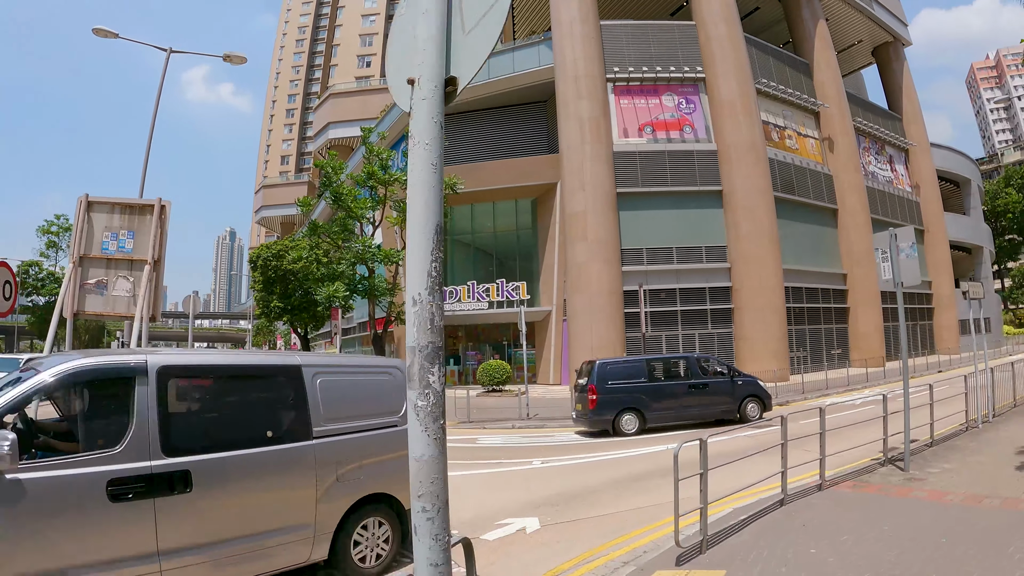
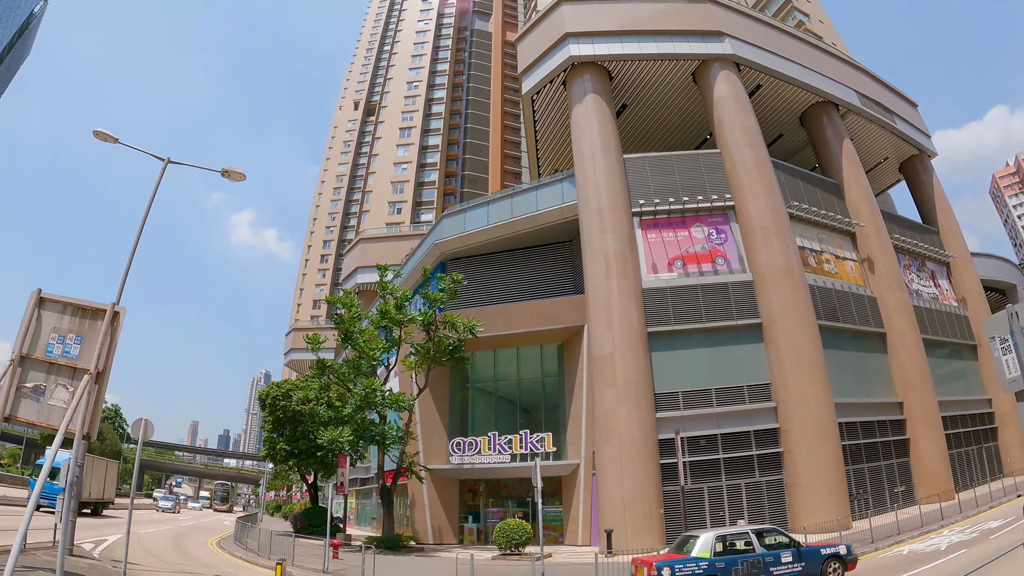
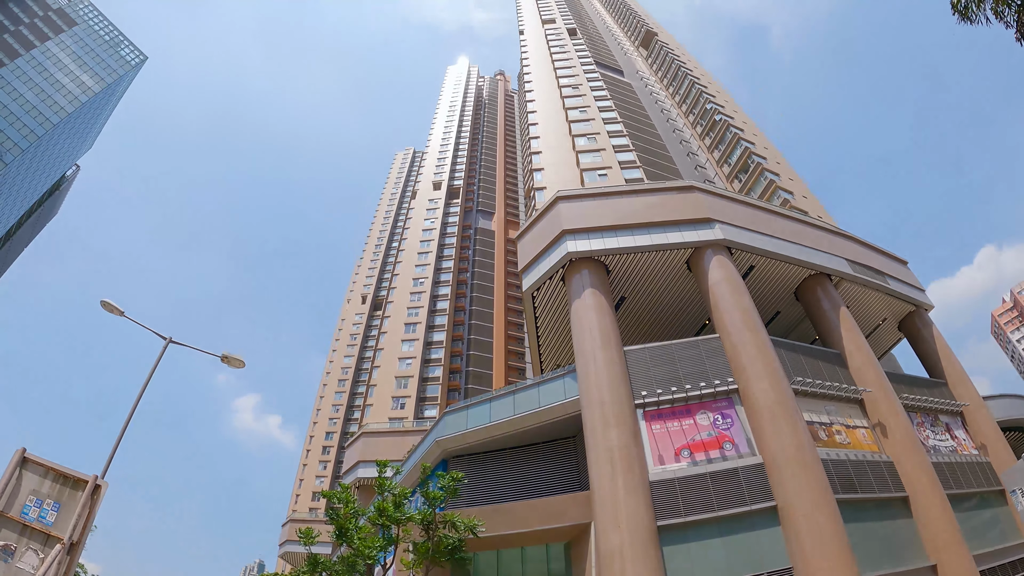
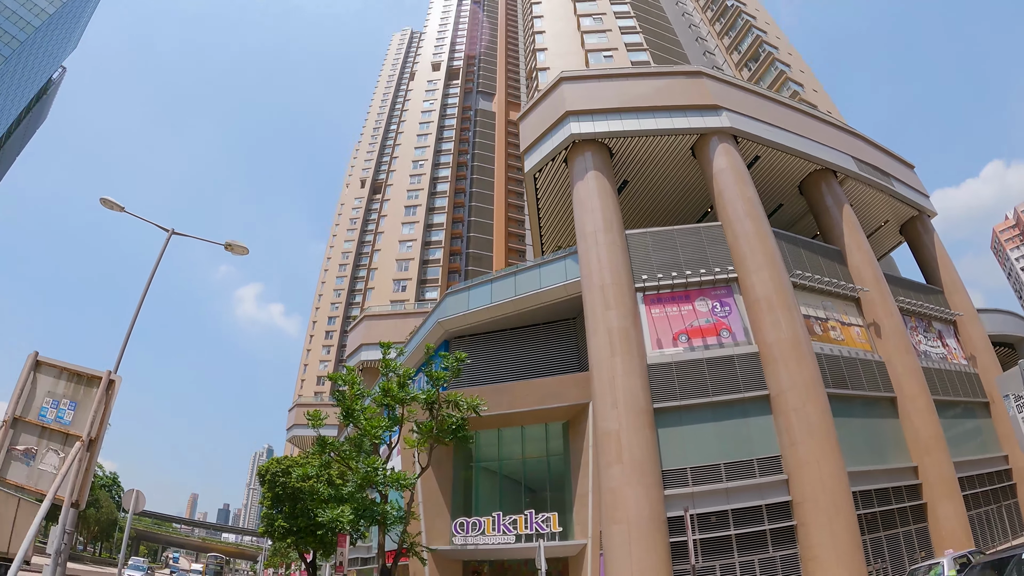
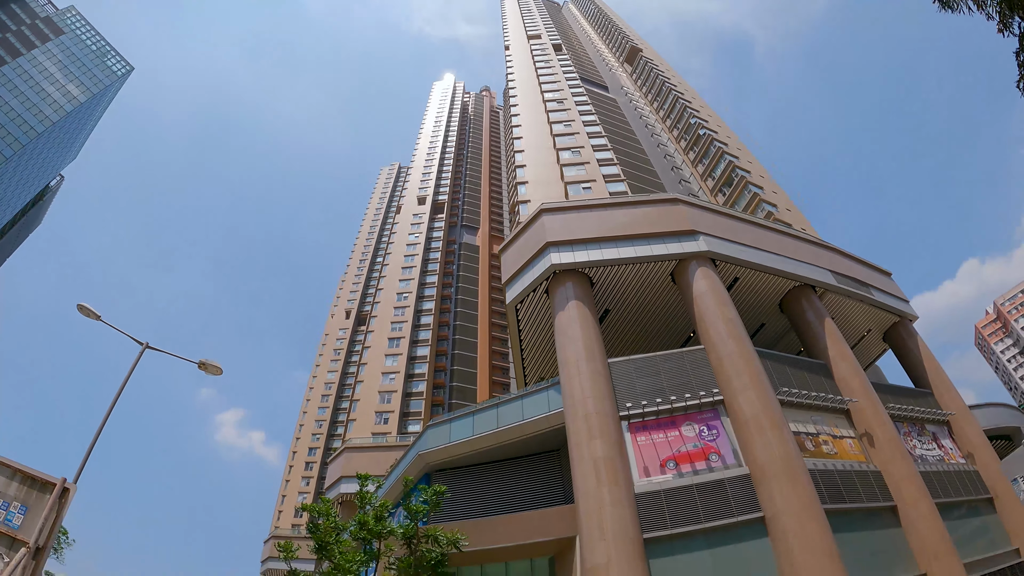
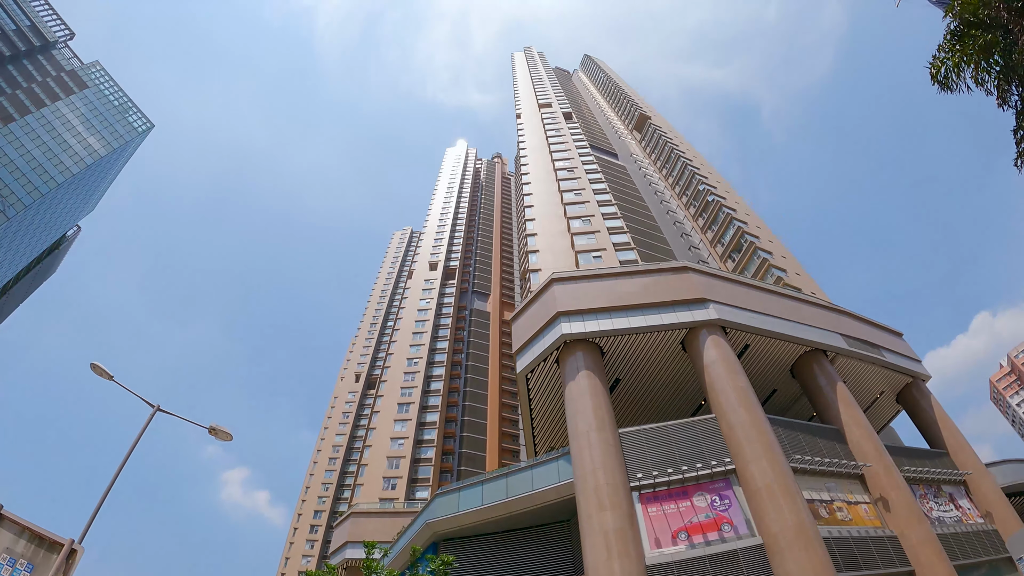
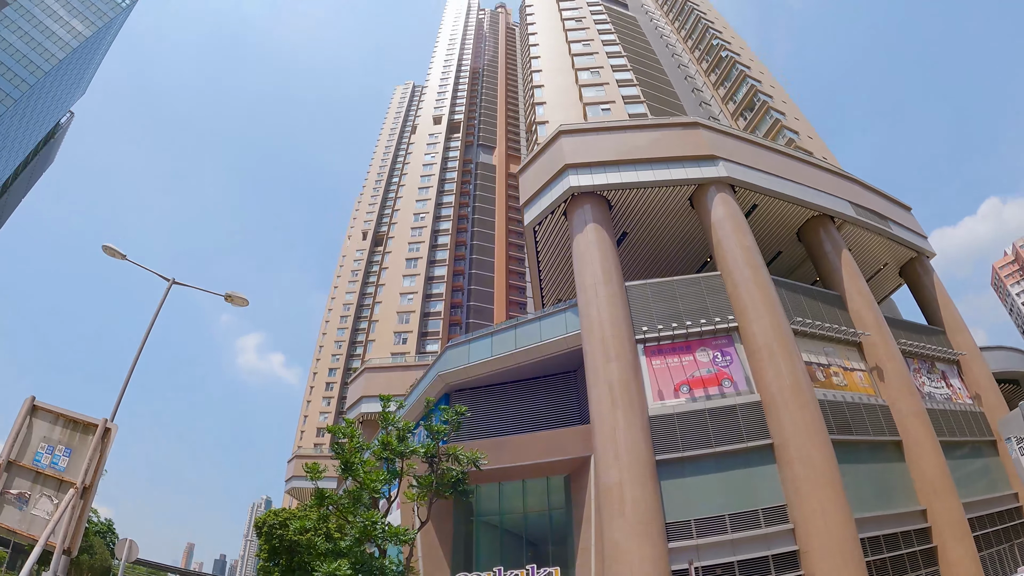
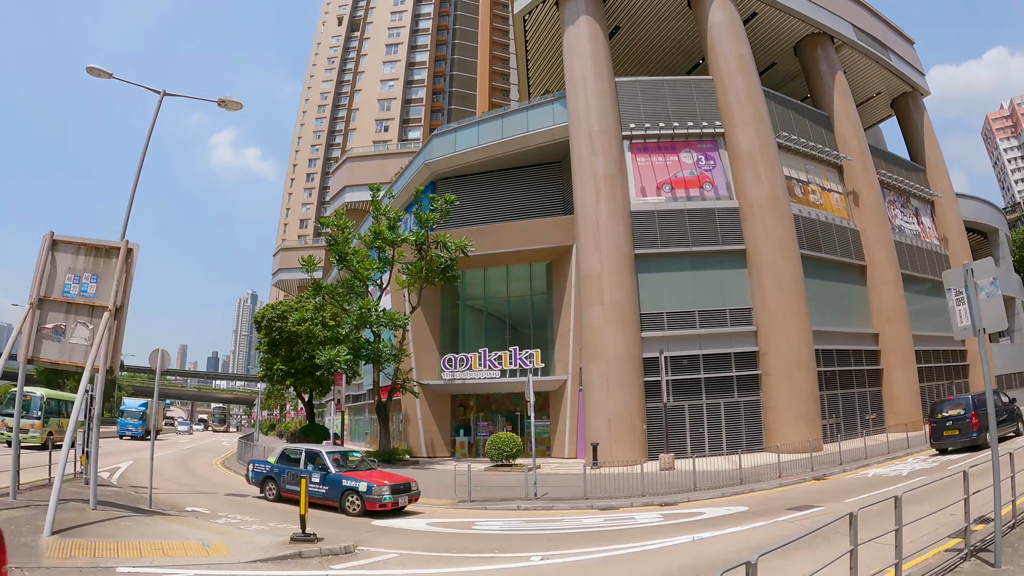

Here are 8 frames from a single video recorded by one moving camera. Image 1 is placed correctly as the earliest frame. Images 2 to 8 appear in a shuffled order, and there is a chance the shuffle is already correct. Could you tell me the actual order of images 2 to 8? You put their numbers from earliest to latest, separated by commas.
8, 2, 4, 7, 3, 6, 5
